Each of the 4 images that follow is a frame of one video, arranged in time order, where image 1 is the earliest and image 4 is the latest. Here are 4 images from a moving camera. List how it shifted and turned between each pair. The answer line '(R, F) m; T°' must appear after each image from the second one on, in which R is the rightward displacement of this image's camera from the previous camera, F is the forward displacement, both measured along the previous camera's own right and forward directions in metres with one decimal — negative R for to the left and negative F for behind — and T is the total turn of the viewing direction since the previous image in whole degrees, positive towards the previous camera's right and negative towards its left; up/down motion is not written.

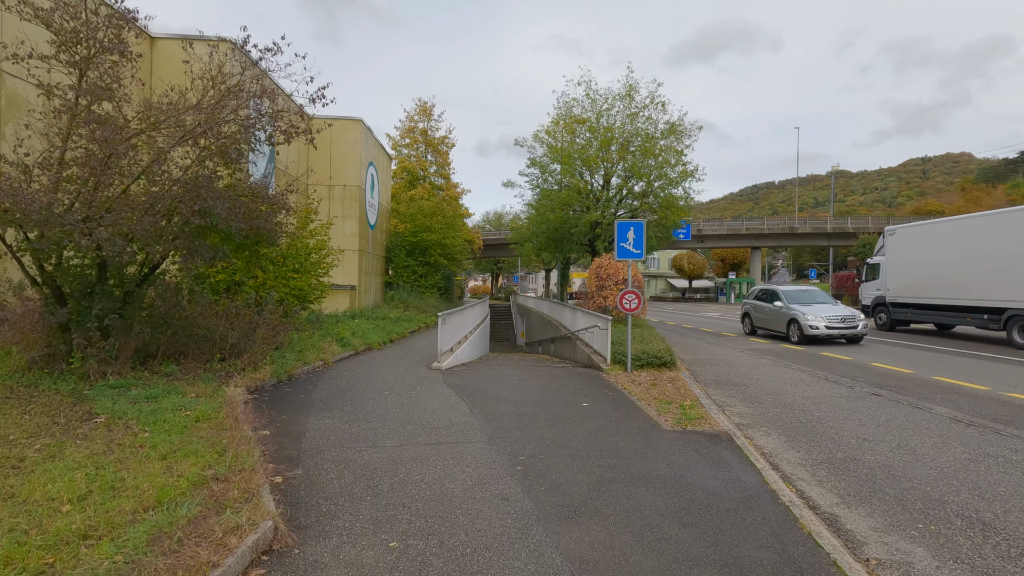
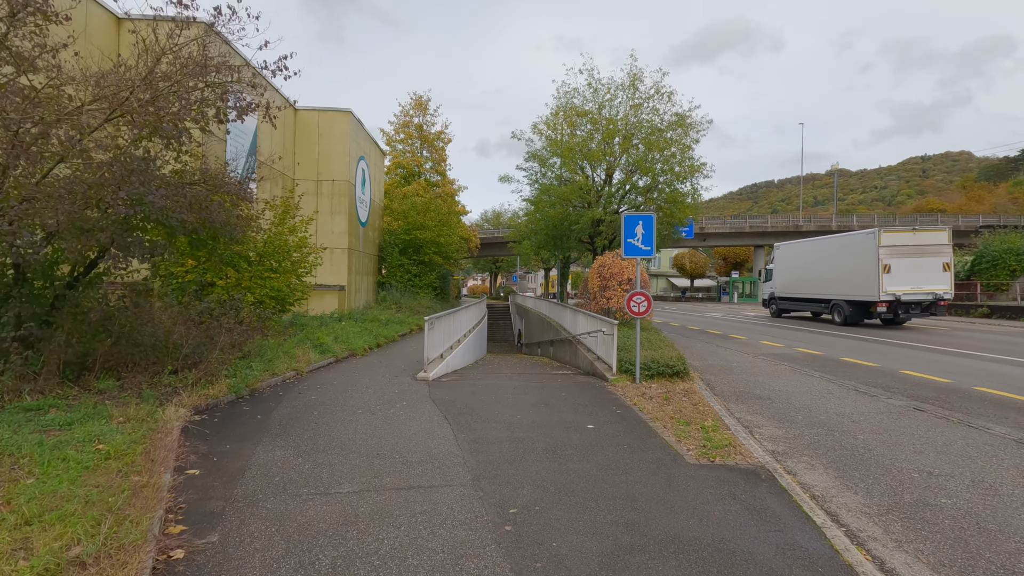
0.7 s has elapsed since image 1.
(+0.1, +1.1) m; 0°
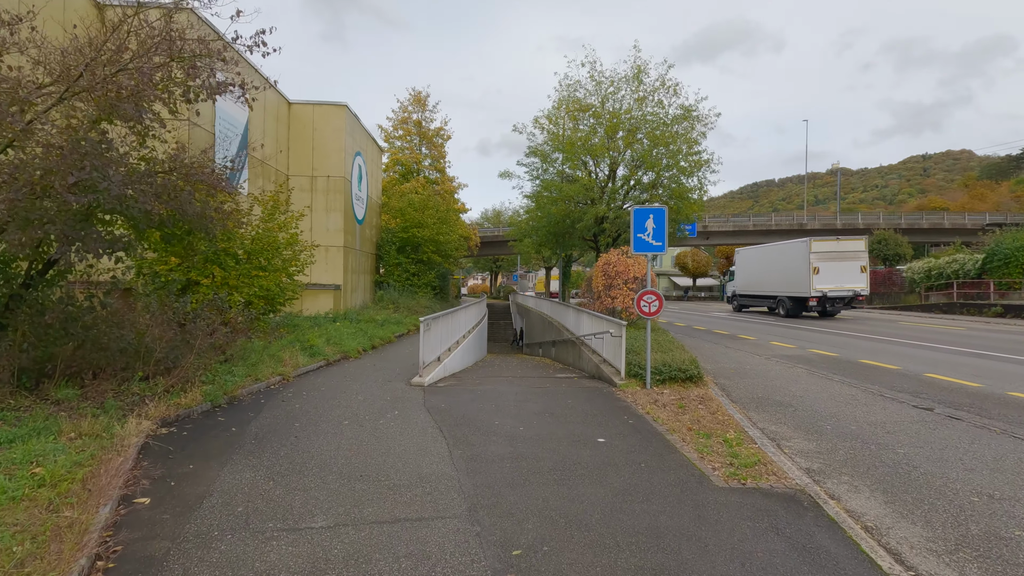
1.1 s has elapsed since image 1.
(0.0, +0.6) m; 0°
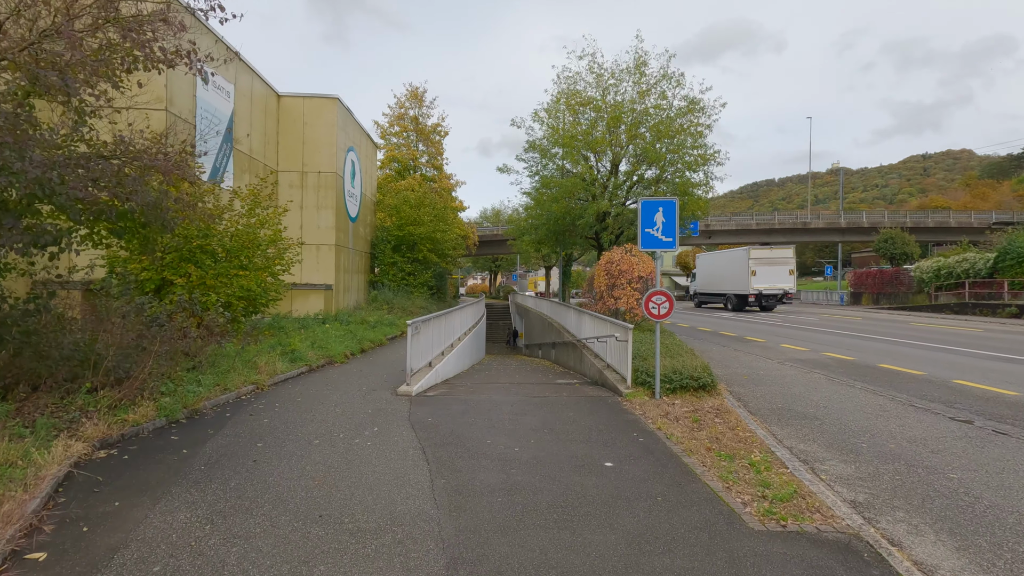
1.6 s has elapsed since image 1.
(+0.1, +0.8) m; 0°
